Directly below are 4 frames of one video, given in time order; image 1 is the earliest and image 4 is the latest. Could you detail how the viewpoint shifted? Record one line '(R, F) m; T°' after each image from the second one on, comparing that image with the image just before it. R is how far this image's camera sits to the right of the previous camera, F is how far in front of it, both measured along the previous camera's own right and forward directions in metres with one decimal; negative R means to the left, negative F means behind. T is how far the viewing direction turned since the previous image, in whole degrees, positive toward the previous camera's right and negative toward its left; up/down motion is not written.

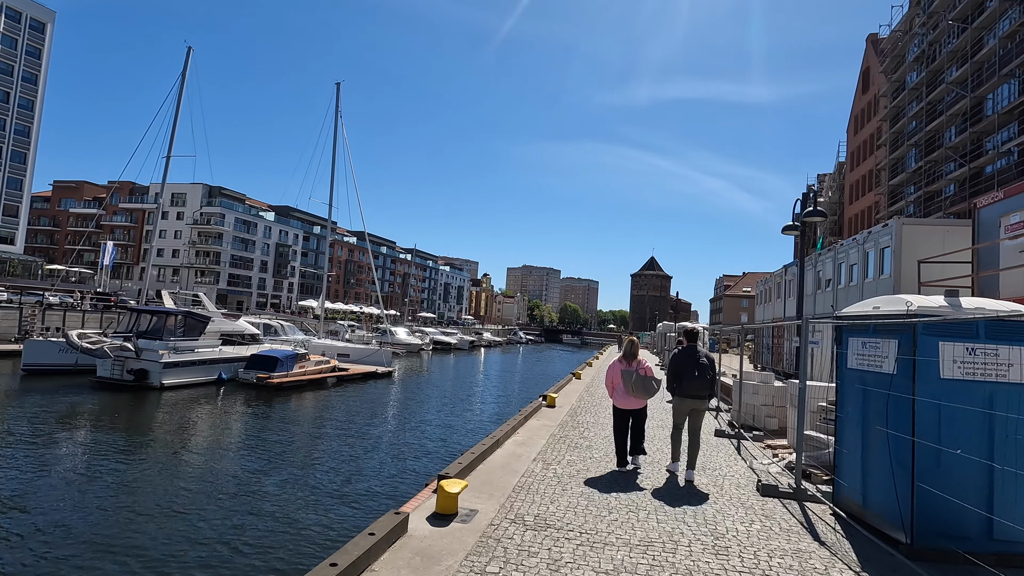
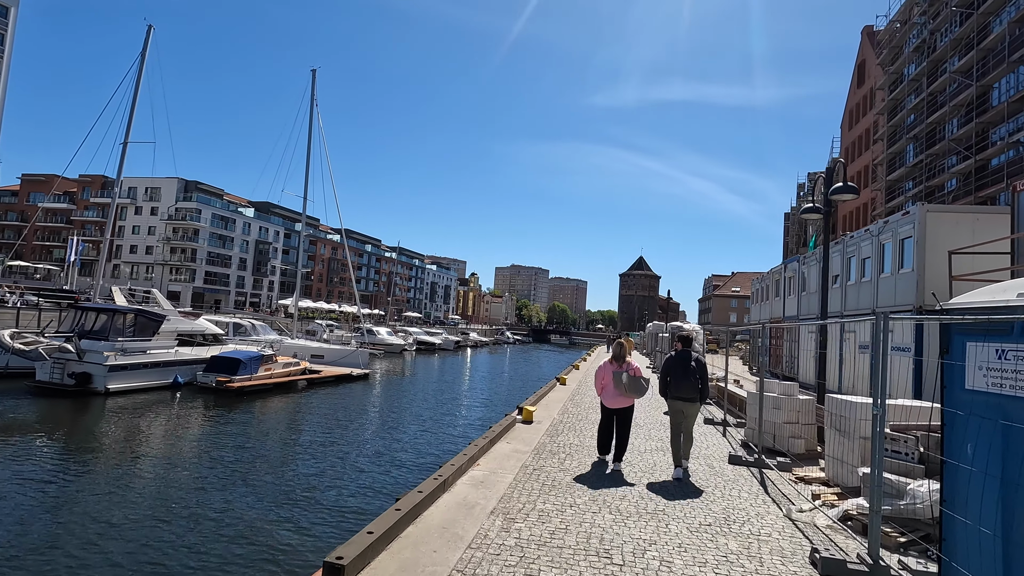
(+0.3, +1.7) m; +1°
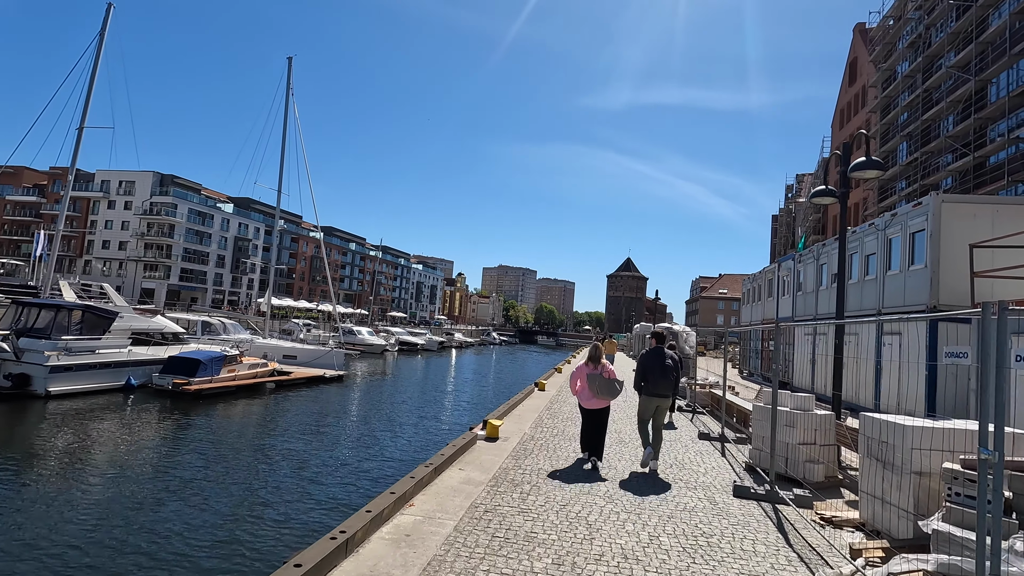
(+0.3, +1.3) m; +1°
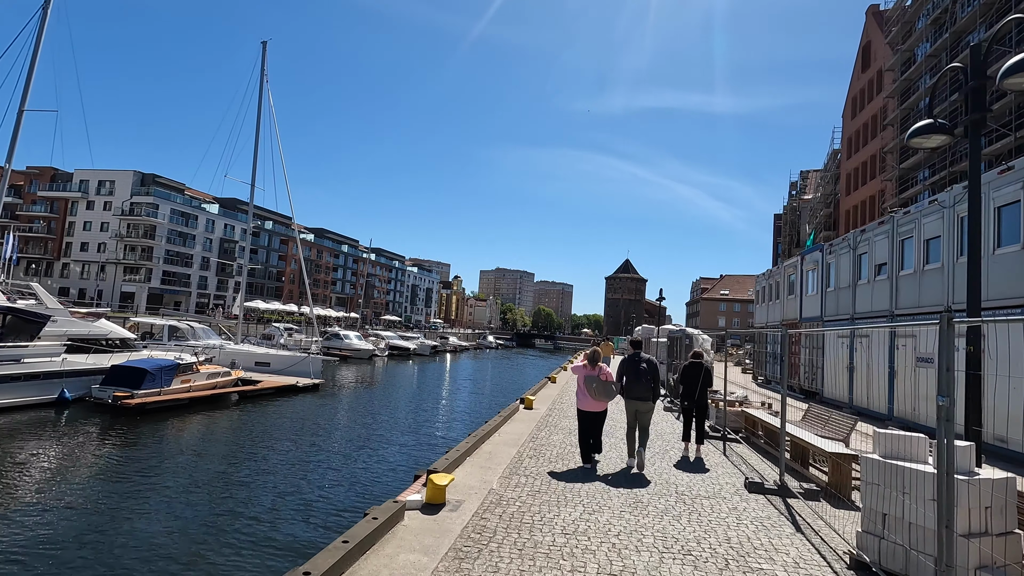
(+0.4, +2.6) m; 0°
